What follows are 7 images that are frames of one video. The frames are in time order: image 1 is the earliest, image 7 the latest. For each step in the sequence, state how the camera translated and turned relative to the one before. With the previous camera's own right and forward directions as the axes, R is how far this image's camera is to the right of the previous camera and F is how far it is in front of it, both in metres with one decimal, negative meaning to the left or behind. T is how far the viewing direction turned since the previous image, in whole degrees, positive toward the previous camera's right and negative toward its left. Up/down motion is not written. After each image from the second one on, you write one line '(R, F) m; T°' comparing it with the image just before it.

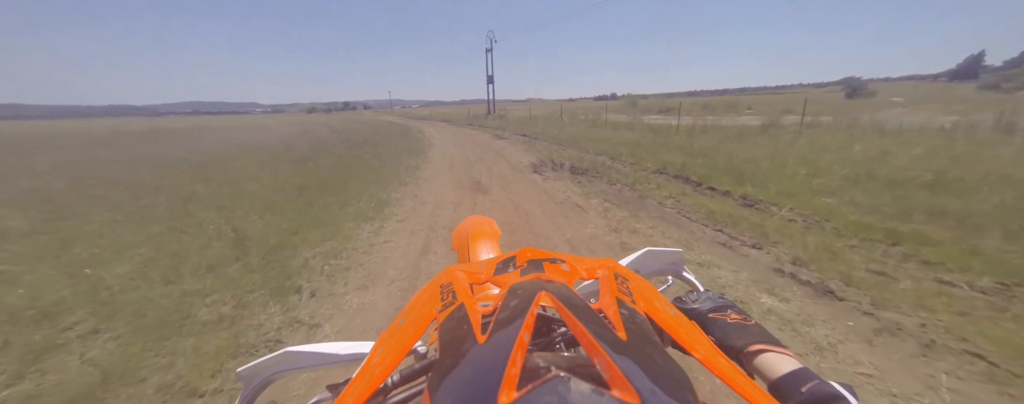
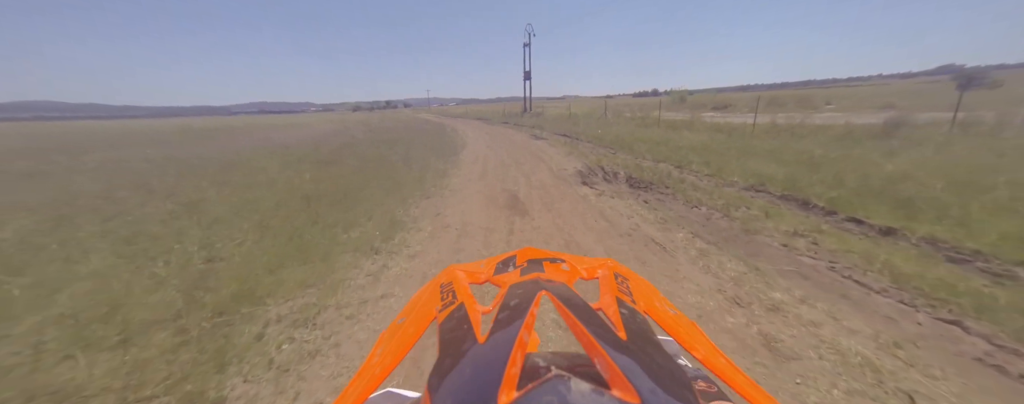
(-0.3, +1.7) m; -6°
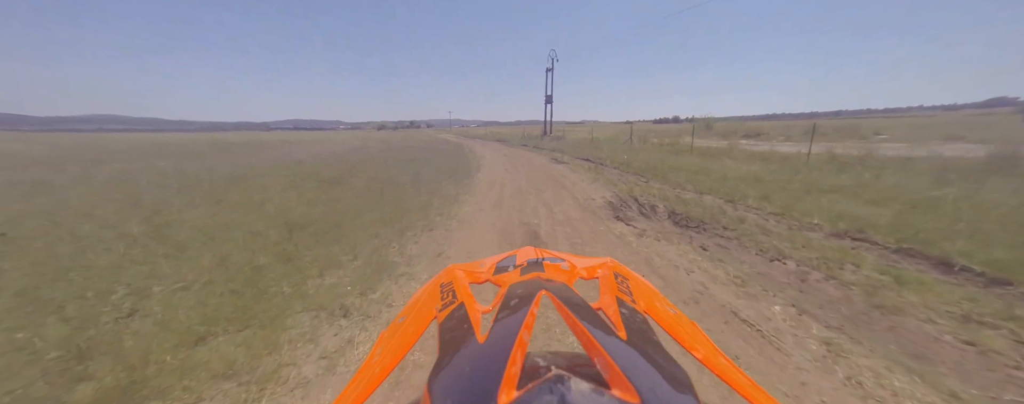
(-0.1, +1.3) m; -3°
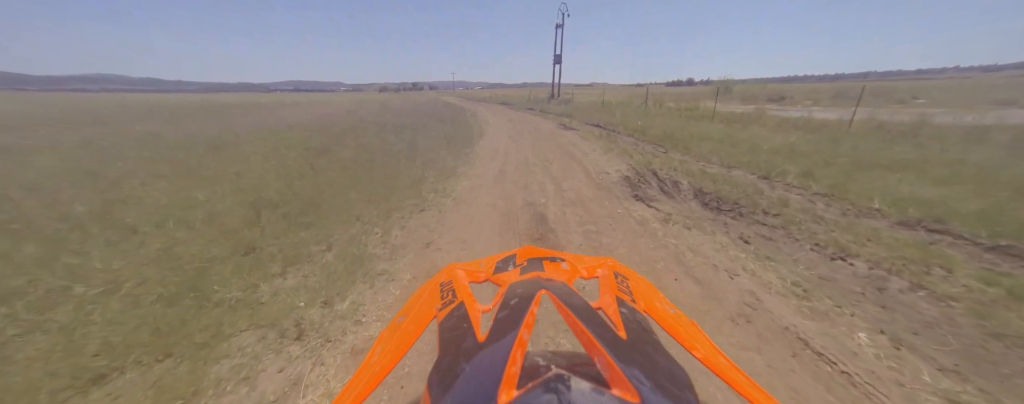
(0.0, +1.0) m; -1°
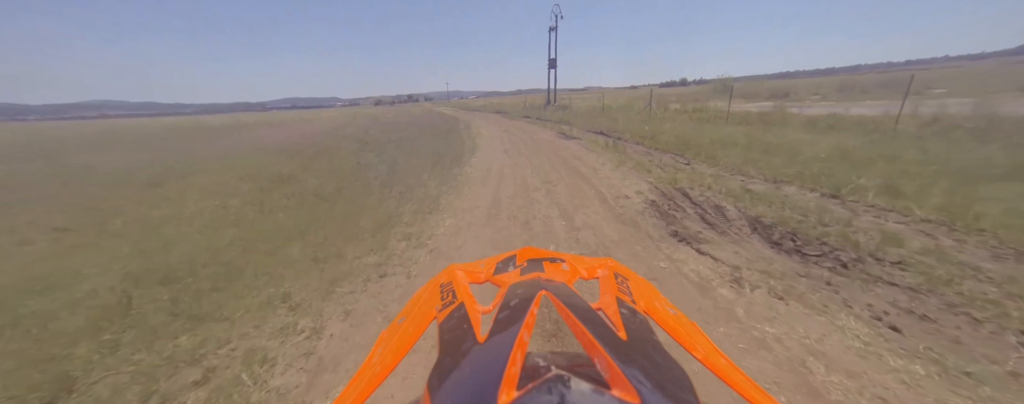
(+0.1, +1.7) m; 0°
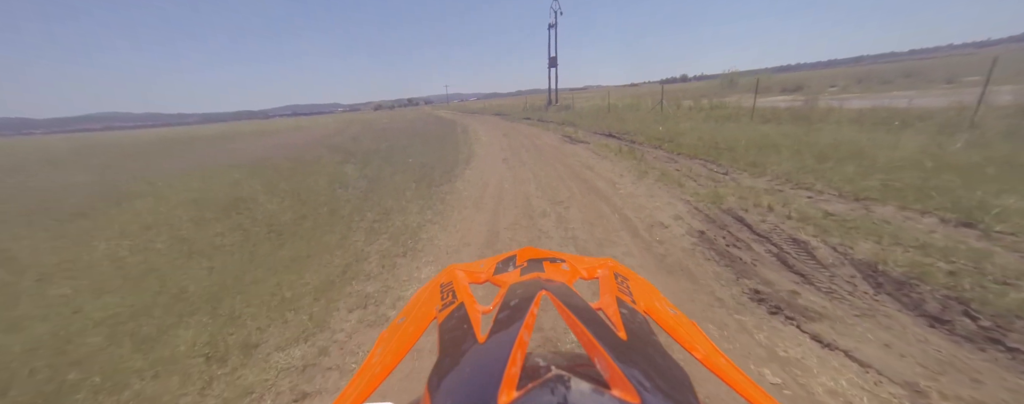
(0.0, +1.7) m; 0°
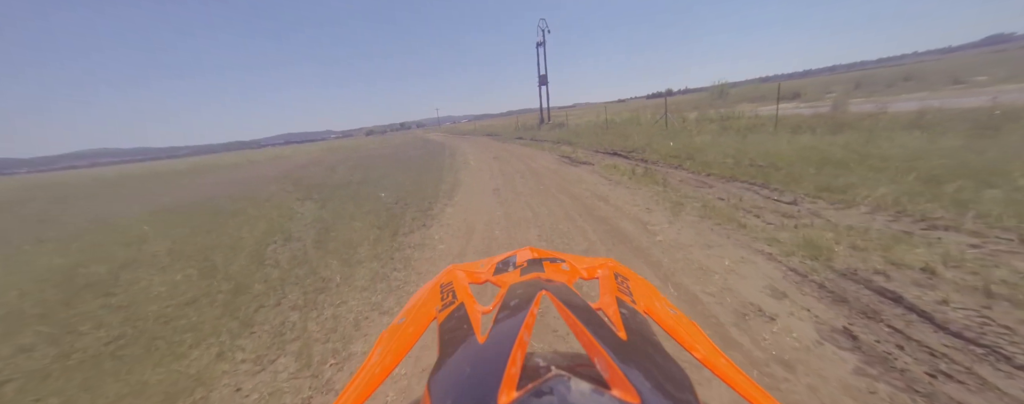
(+0.1, +2.3) m; +1°
